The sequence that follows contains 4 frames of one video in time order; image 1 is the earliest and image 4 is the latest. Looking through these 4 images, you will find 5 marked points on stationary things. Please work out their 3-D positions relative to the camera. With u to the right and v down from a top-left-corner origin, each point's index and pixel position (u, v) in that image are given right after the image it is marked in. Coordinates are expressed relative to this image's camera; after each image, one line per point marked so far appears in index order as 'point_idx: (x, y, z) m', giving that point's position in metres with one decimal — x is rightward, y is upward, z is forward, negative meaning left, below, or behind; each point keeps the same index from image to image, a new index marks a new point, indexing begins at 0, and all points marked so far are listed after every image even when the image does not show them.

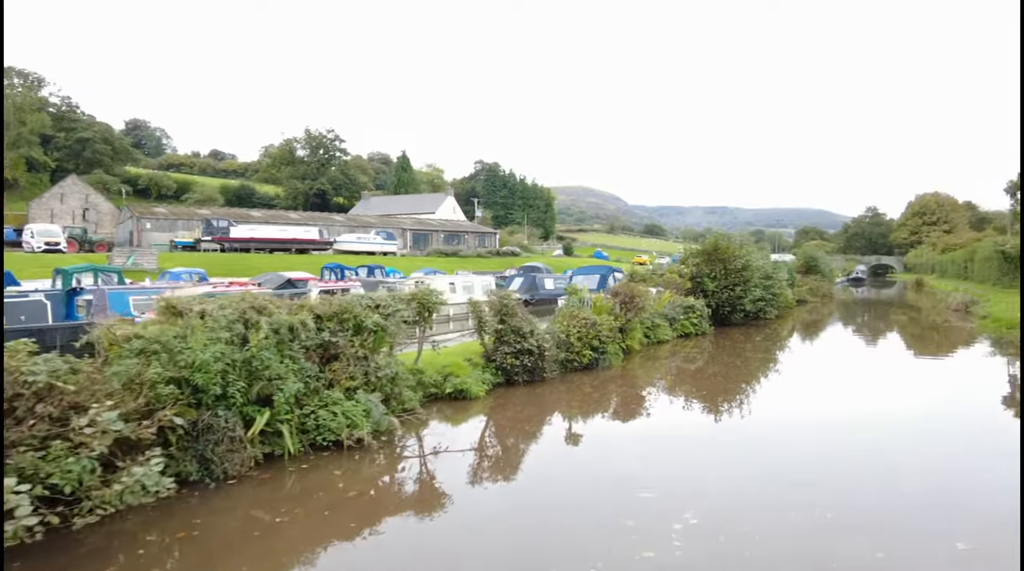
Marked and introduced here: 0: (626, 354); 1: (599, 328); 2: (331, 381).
0: (+2.8, -1.7, +14.4) m
1: (+1.9, -0.9, +12.7) m
2: (-2.6, -1.4, +8.6) m
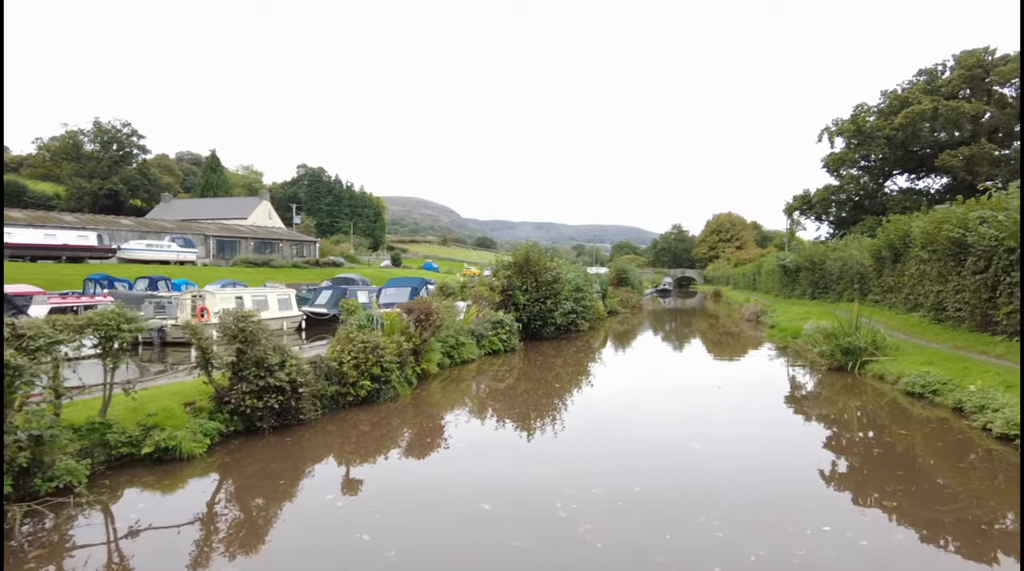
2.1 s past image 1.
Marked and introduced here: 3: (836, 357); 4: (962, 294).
0: (-1.9, -2.0, +12.5) m
1: (-2.3, -1.2, +10.6) m
2: (-5.5, -1.6, +5.4) m
3: (+7.1, -1.6, +12.9) m
4: (+10.9, -0.2, +14.3) m
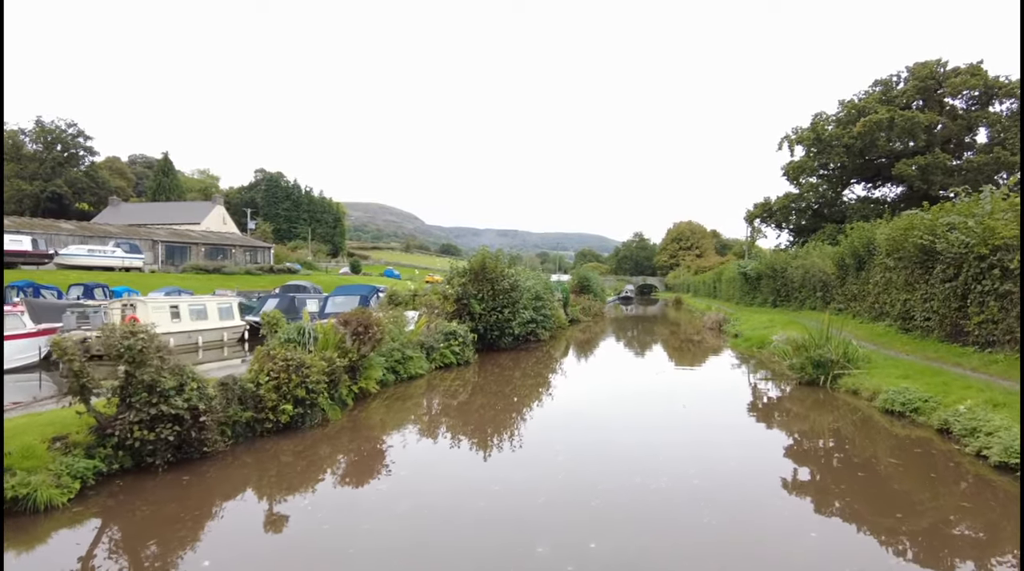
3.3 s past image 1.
0: (-2.8, -2.1, +11.3) m
1: (-3.1, -1.3, +9.4) m
2: (-6.1, -1.6, +4.0) m
3: (+6.1, -1.7, +12.2) m
4: (+9.8, -0.4, +13.9) m
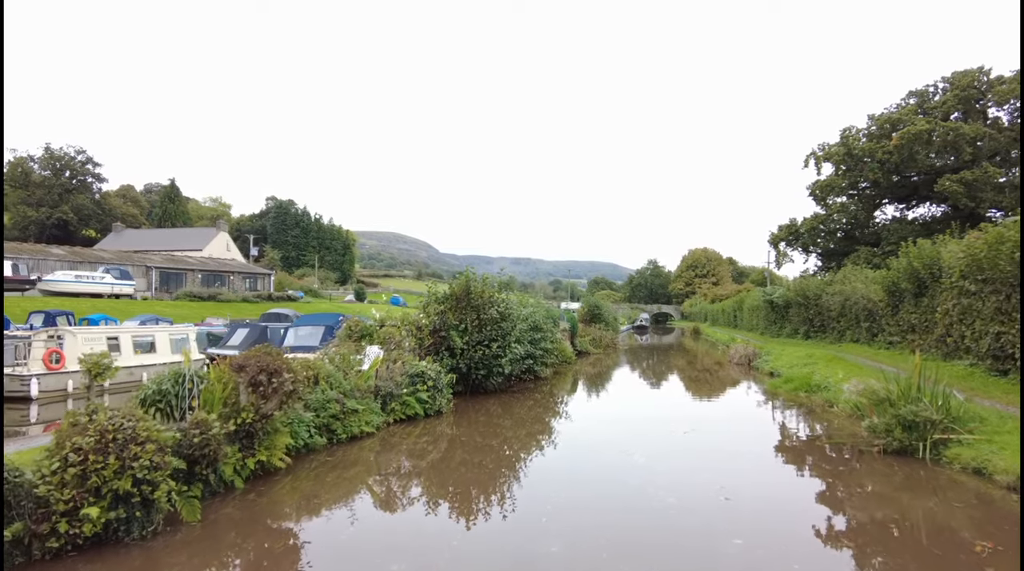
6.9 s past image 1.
0: (-3.3, -2.5, +8.1) m
1: (-3.6, -1.6, +6.3) m
2: (-6.6, -1.7, +0.9) m
3: (+5.7, -2.2, +8.9) m
4: (+9.4, -0.9, +10.5) m
